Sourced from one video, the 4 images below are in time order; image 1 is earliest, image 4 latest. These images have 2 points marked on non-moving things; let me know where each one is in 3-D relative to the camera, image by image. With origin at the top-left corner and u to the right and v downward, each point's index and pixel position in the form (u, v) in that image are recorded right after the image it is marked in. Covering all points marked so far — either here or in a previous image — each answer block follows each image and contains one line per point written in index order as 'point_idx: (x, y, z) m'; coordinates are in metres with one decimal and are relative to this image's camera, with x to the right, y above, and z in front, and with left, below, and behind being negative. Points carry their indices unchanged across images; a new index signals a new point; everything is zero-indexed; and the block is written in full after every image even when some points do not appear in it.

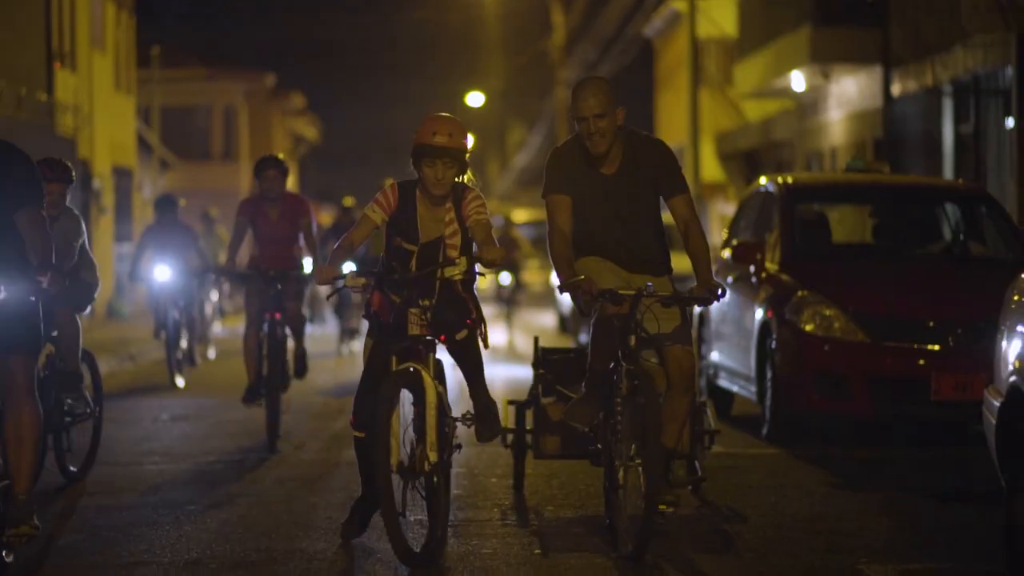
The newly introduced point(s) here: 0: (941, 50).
0: (+5.3, +3.0, +19.8) m
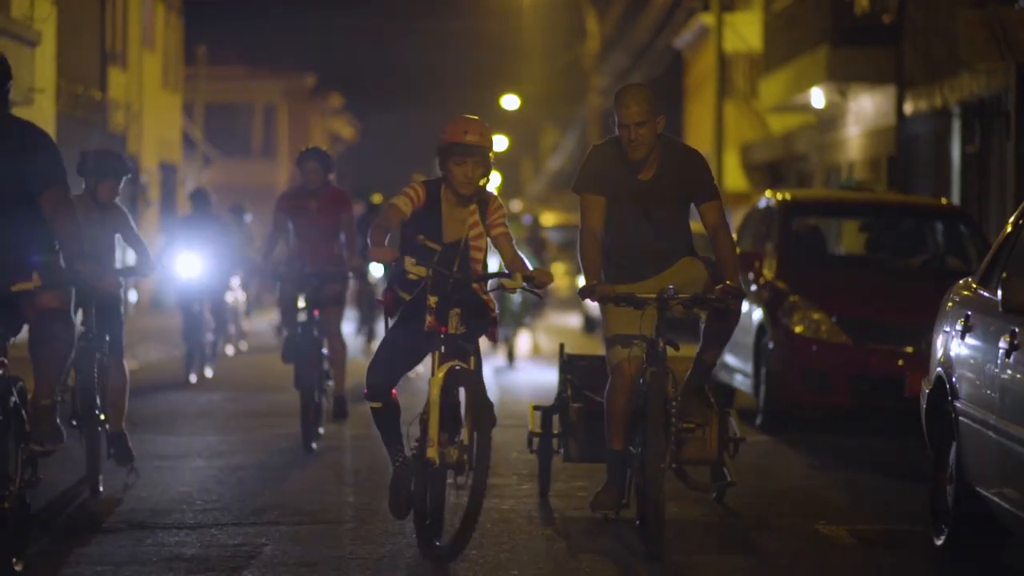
0: (+5.8, +2.8, +20.9) m
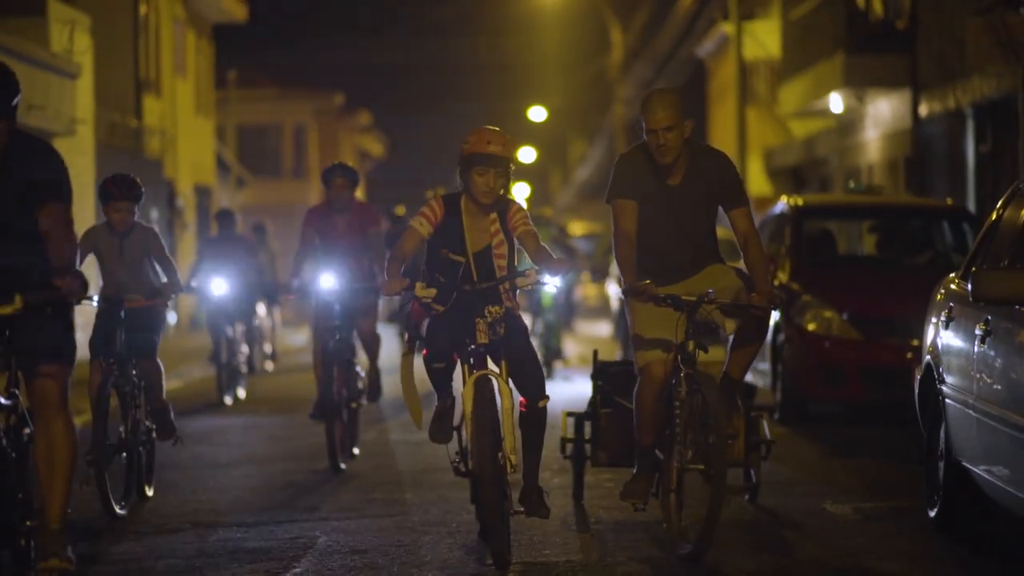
0: (+6.1, +2.9, +21.4) m
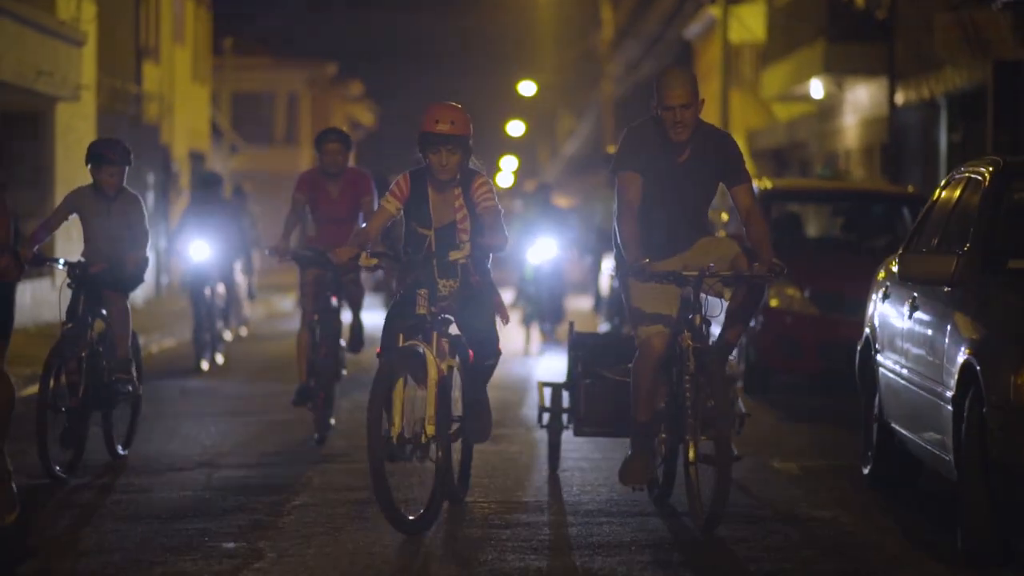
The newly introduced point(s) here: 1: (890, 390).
0: (+5.9, +3.1, +22.3) m
1: (+1.9, -0.5, +8.0) m
